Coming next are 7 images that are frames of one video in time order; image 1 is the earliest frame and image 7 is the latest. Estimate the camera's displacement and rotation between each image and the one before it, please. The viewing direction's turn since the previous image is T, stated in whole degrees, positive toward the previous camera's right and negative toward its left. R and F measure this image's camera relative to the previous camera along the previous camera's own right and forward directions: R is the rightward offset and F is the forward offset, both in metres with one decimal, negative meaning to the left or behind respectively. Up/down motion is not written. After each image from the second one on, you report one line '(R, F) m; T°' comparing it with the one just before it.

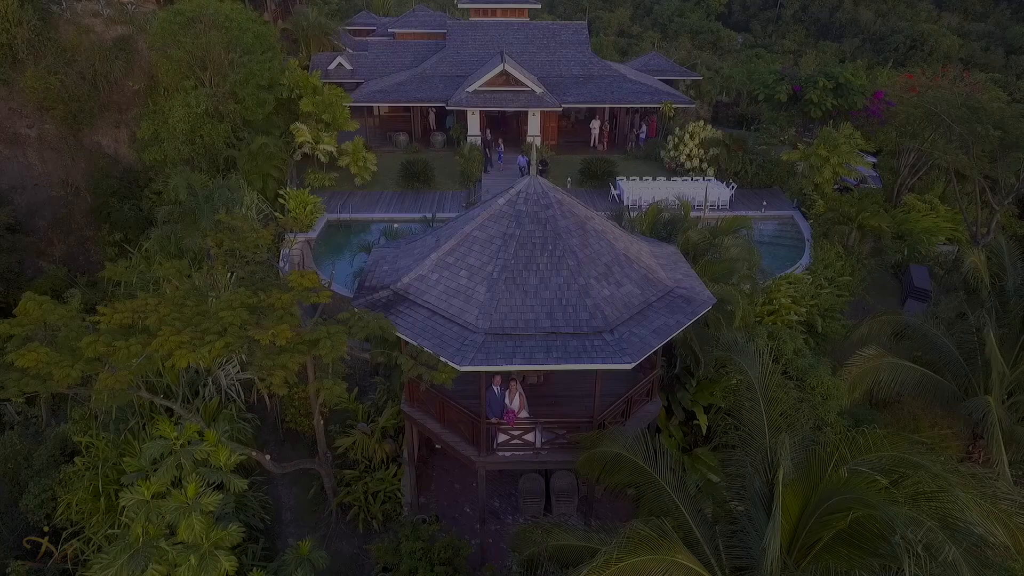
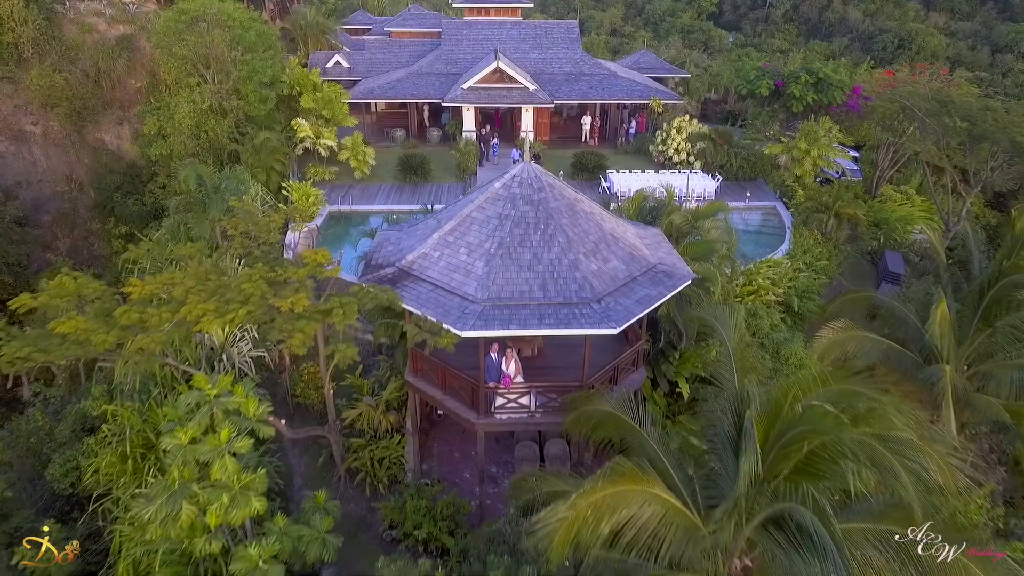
(0.0, -0.7) m; +1°
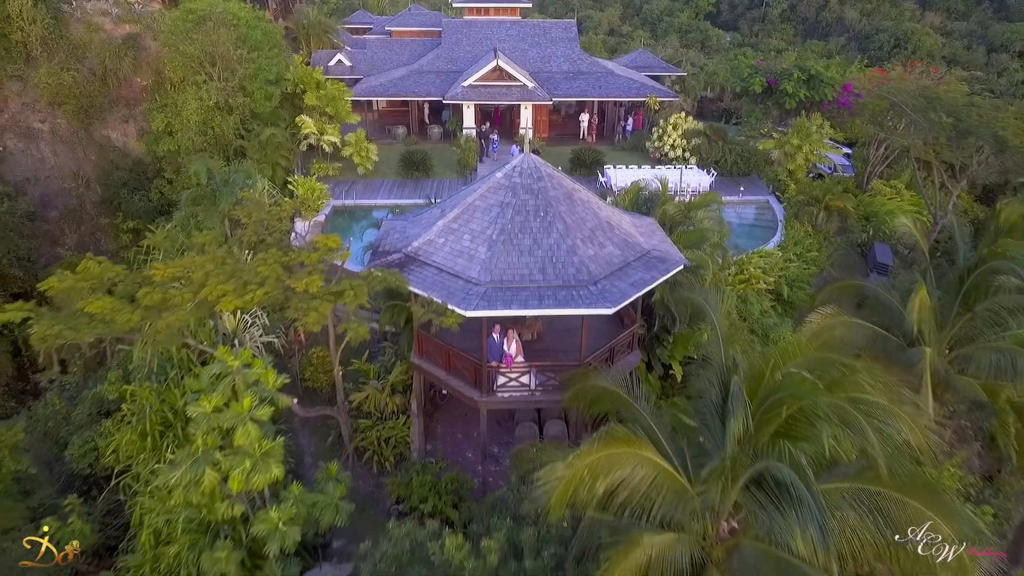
(0.0, -0.5) m; 0°
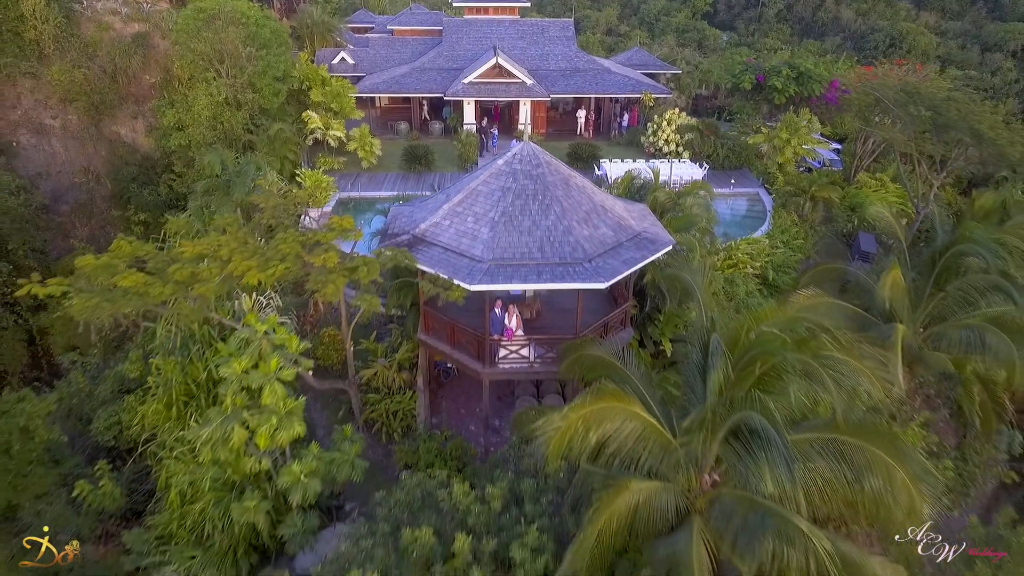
(0.0, -0.7) m; 0°
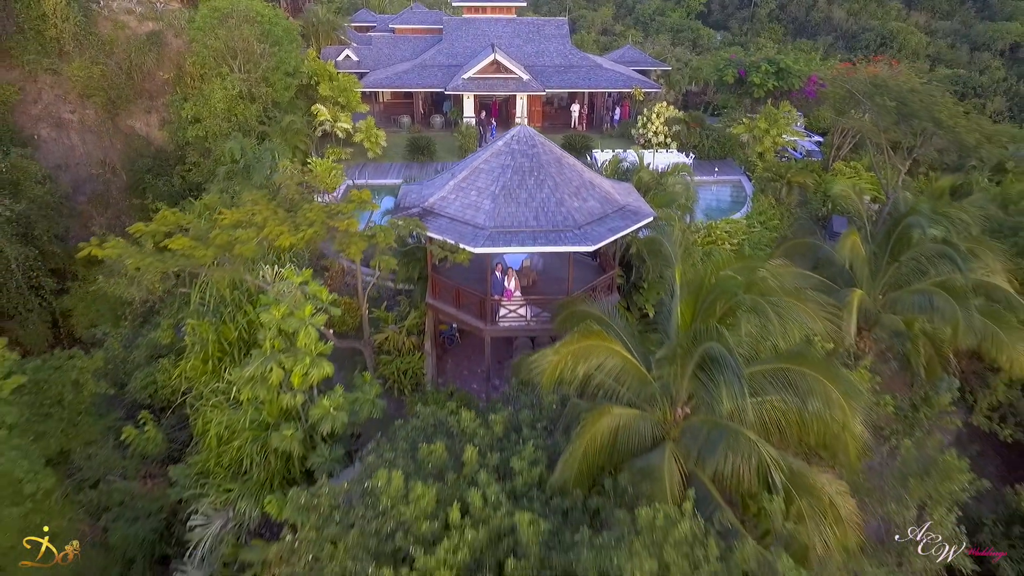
(0.0, -1.3) m; 0°
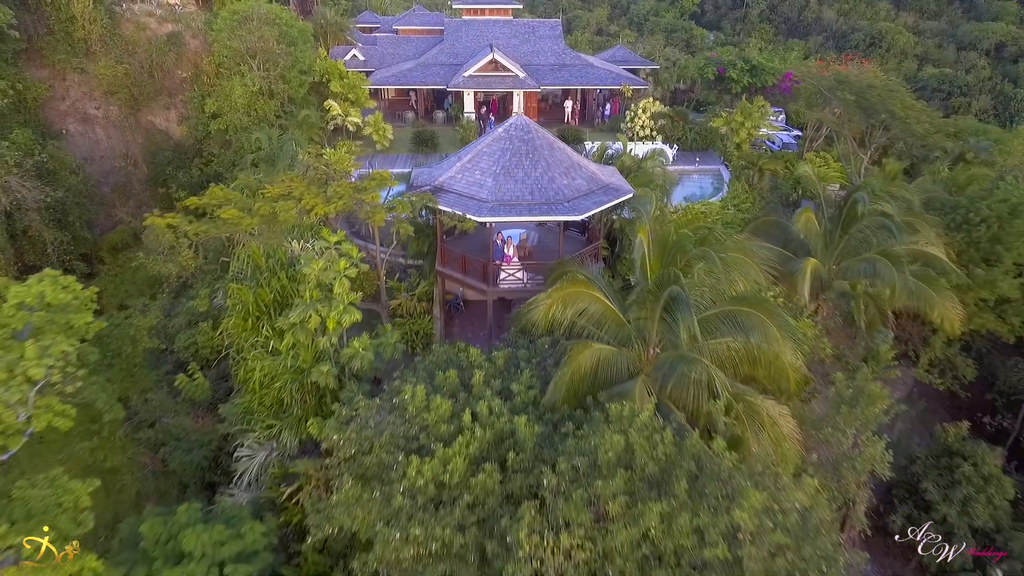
(0.0, -1.8) m; 0°
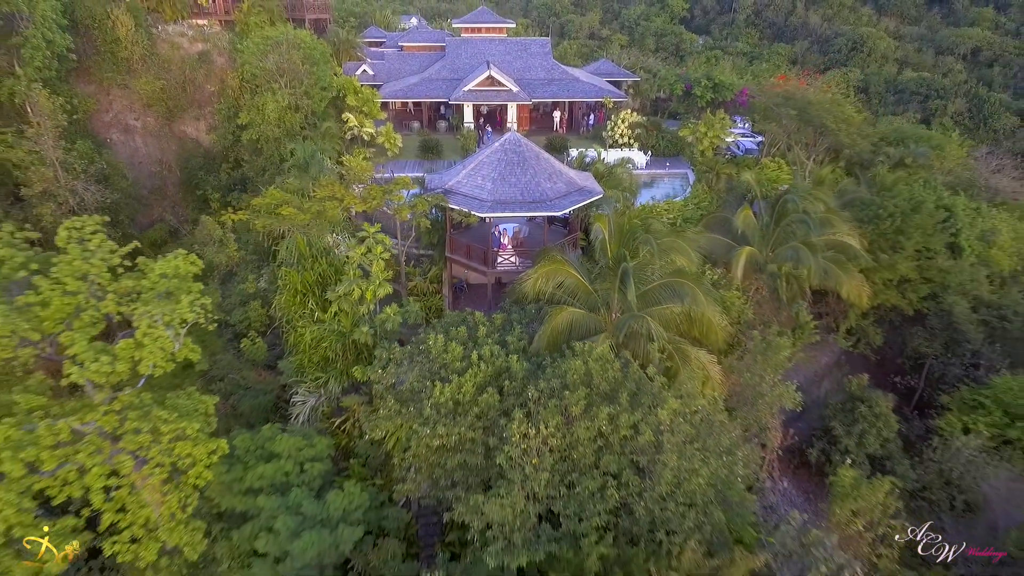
(0.0, -3.4) m; 0°
